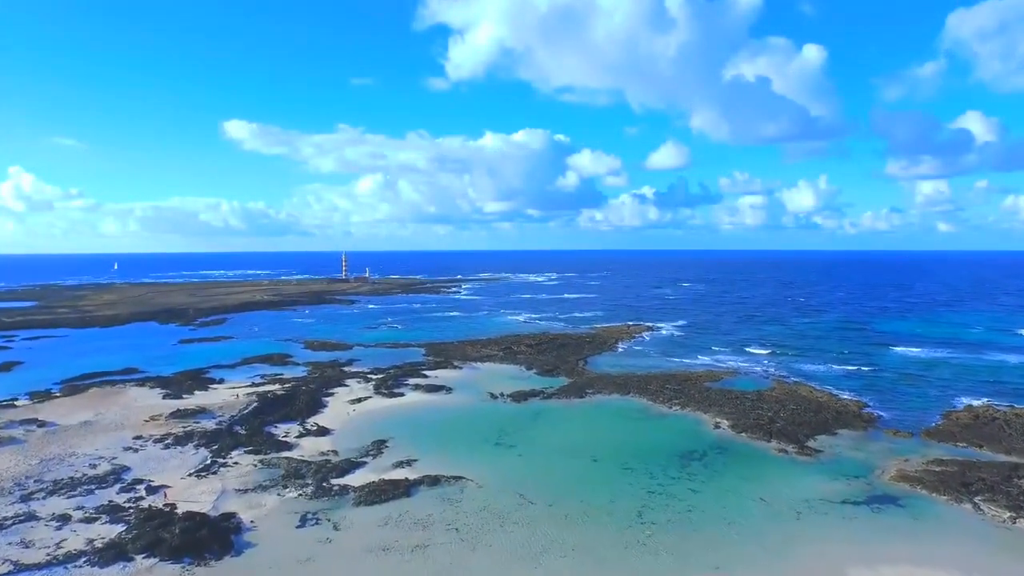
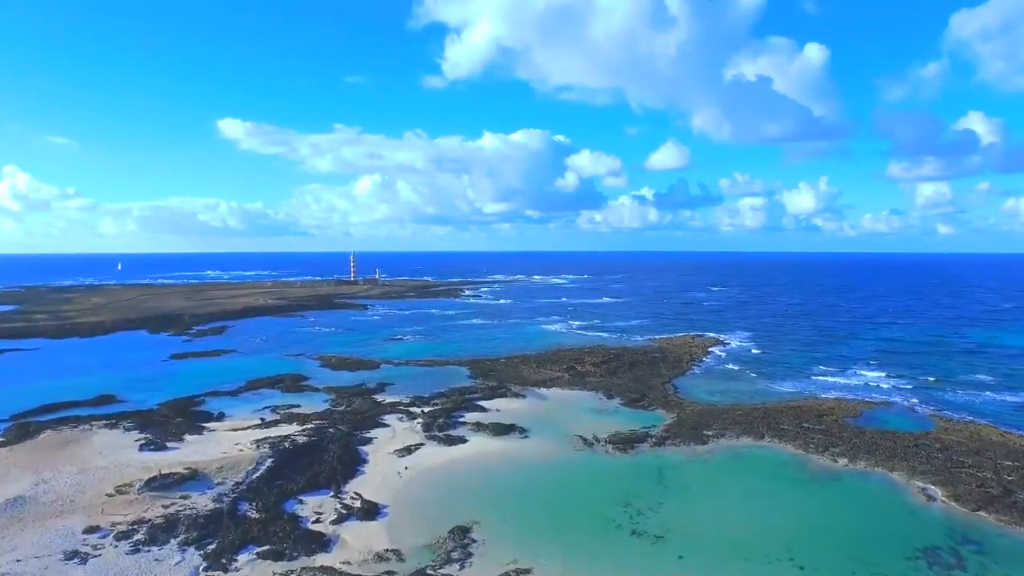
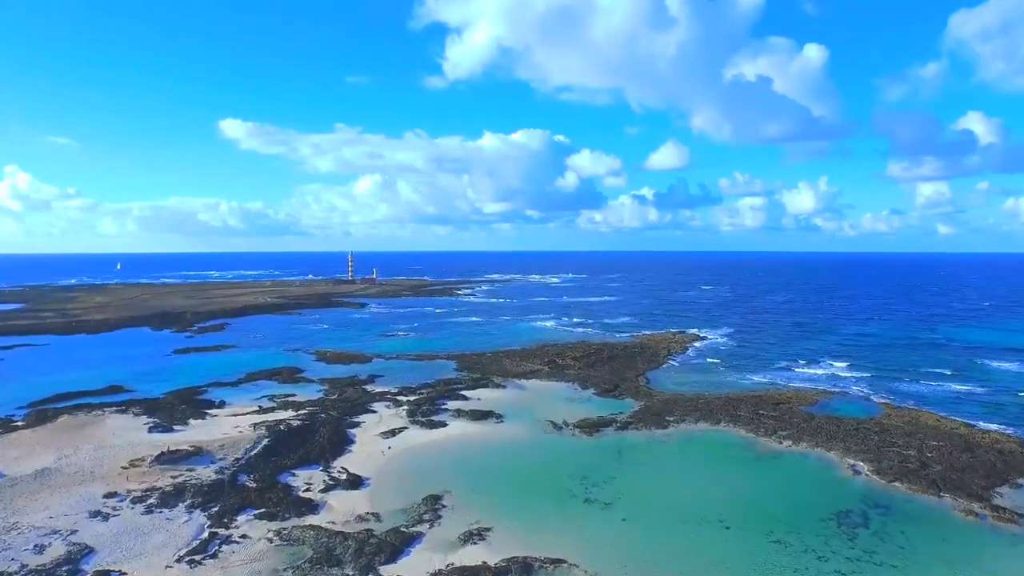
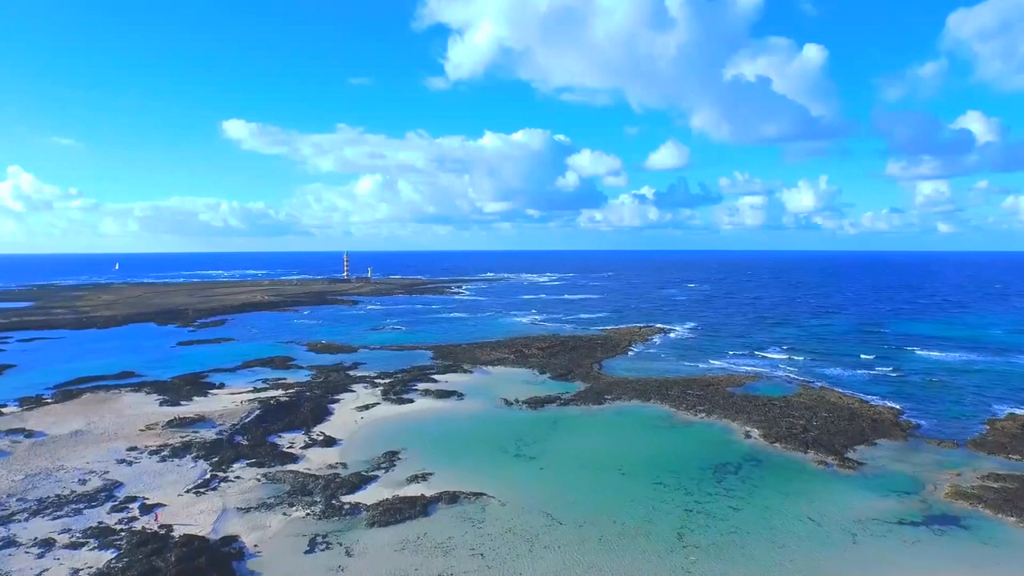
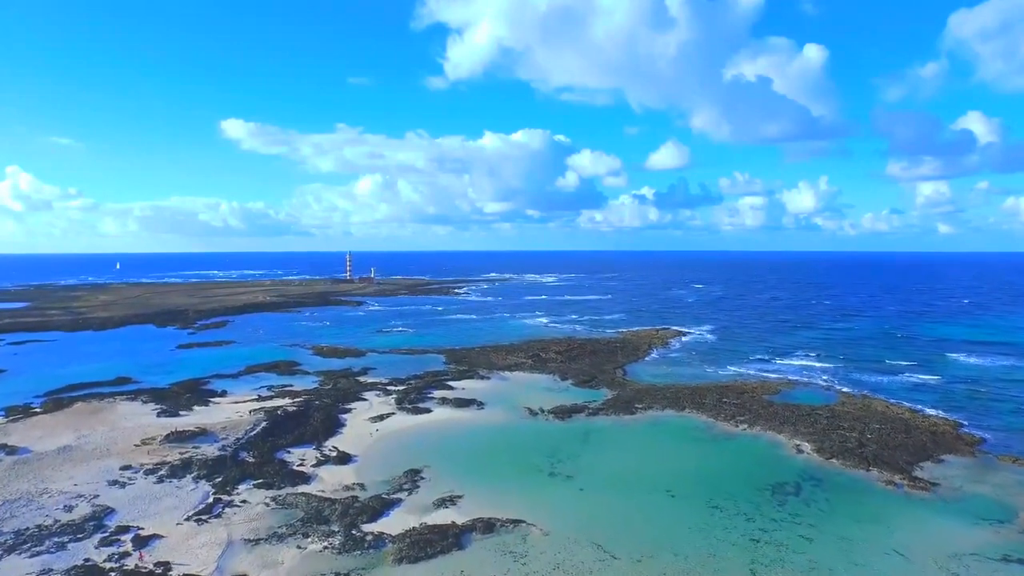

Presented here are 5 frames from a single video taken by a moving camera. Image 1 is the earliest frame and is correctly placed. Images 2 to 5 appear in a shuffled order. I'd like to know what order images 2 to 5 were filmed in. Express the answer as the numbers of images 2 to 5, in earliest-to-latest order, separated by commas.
4, 5, 3, 2
